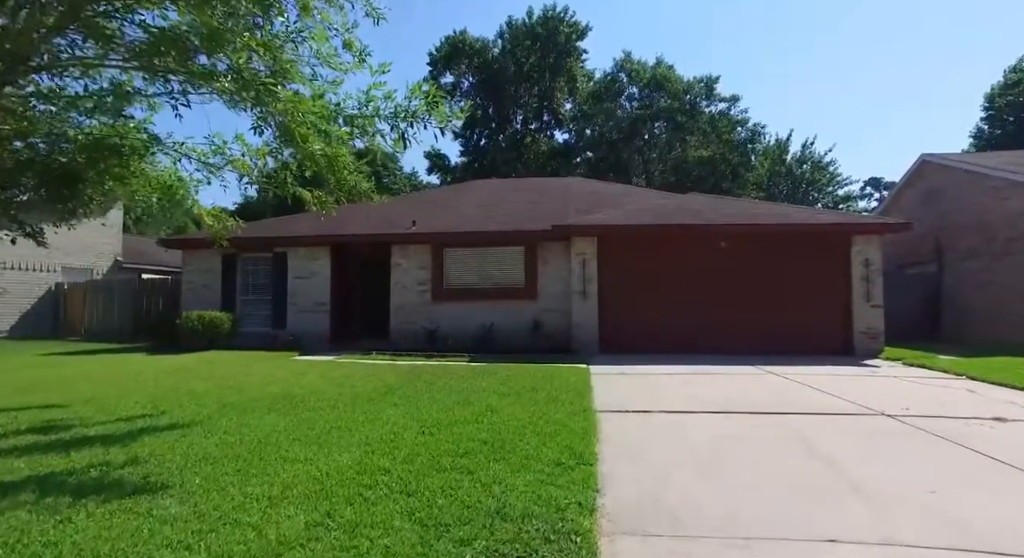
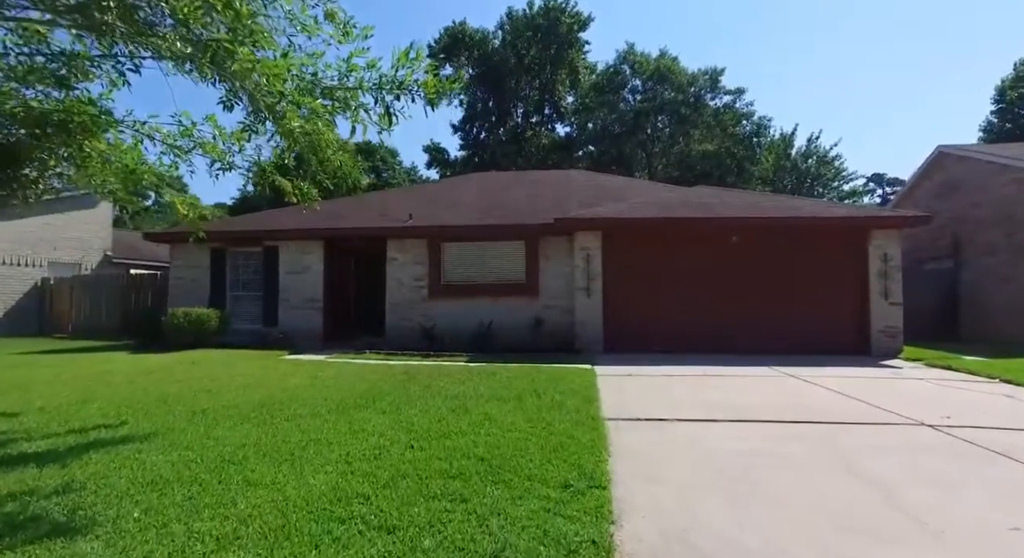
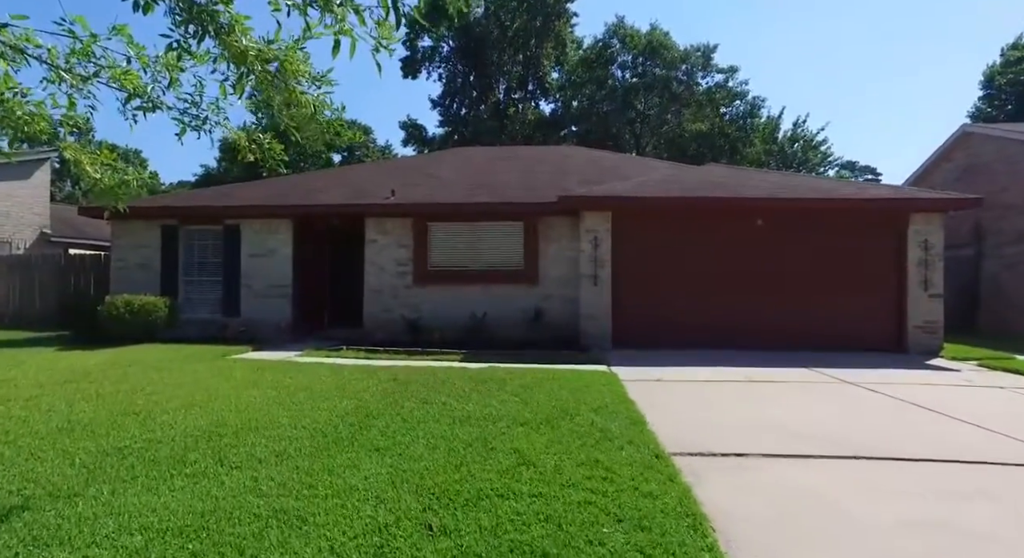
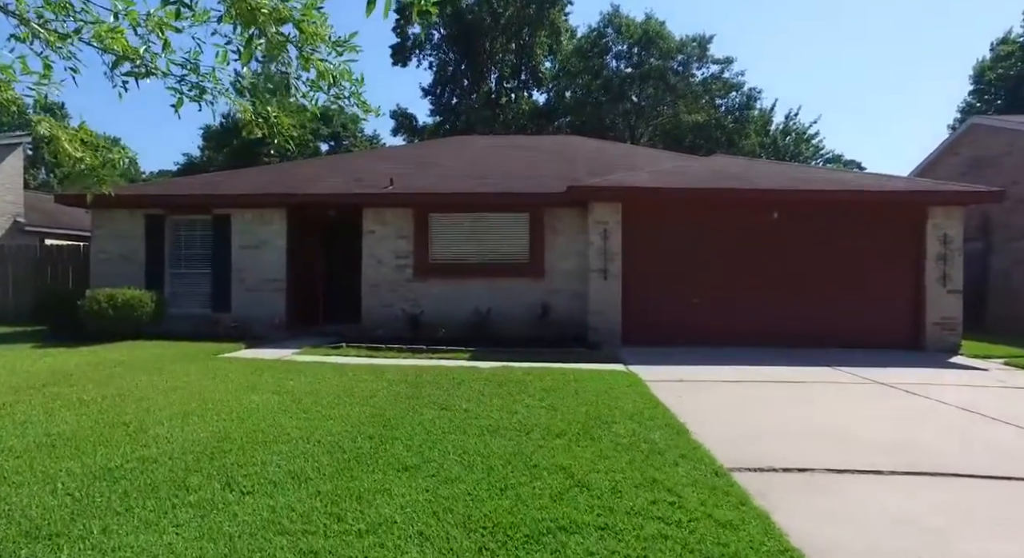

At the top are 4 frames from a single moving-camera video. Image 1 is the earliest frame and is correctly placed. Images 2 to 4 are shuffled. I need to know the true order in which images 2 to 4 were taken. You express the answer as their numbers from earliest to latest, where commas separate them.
2, 3, 4
